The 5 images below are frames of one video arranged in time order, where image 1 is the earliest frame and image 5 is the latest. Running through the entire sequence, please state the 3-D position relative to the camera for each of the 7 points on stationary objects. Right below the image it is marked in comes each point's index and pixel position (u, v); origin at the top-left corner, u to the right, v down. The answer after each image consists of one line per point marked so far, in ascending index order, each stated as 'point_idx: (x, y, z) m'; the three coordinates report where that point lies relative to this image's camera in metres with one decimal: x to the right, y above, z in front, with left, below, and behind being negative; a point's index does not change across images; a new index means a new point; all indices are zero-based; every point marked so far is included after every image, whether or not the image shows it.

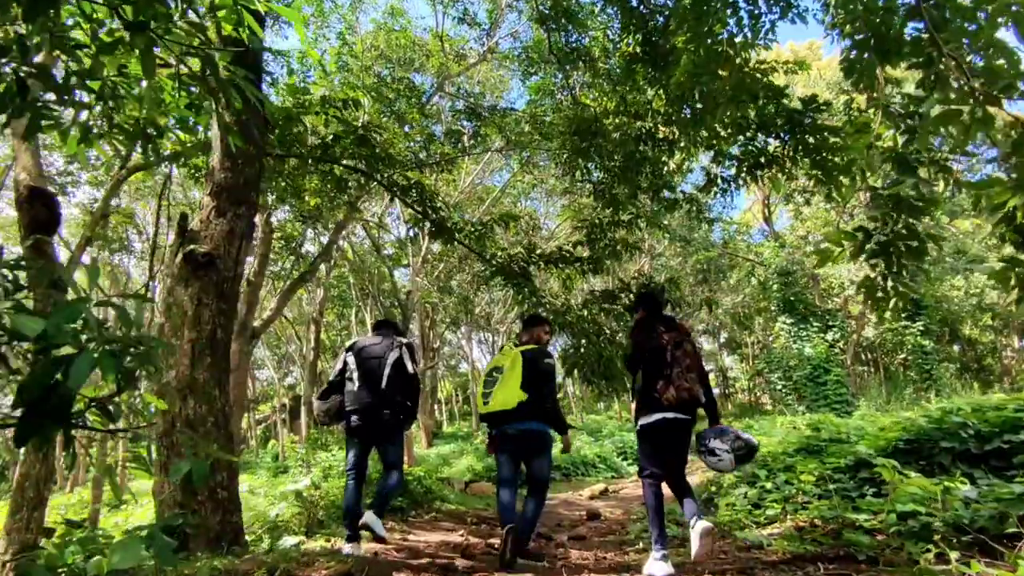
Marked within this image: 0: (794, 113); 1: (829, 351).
0: (+2.5, +1.5, +6.2) m
1: (+8.1, -1.6, +17.9) m
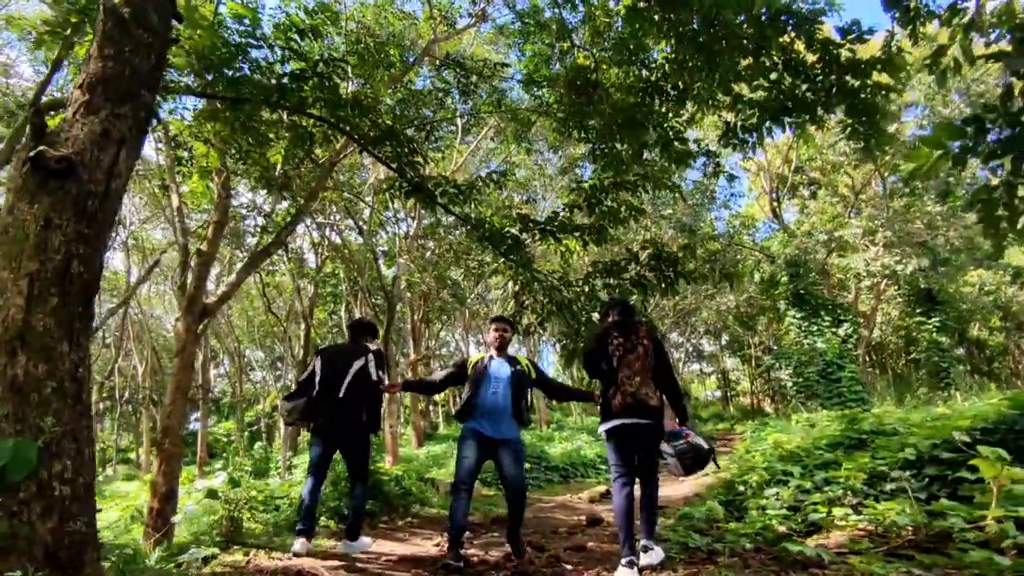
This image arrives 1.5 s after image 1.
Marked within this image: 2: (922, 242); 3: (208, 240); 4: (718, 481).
0: (+2.4, +1.8, +5.3) m
1: (+7.9, -1.4, +17.0) m
2: (+9.9, +1.1, +16.9) m
3: (-3.0, +0.5, +6.9) m
4: (+2.6, -2.4, +8.5) m
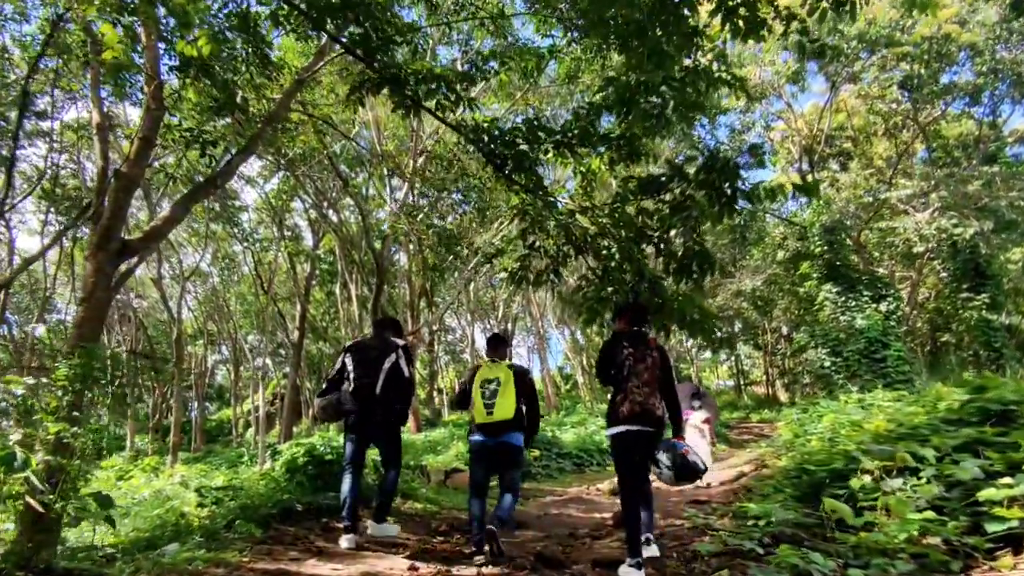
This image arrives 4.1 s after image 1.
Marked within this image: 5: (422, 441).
0: (+2.4, +2.3, +3.7) m
1: (+8.1, -0.8, +15.4) m
2: (+10.0, +1.7, +15.2) m
3: (-2.9, +1.0, +5.4) m
4: (+2.6, -1.8, +7.0) m
5: (-1.9, -3.2, +15.0) m
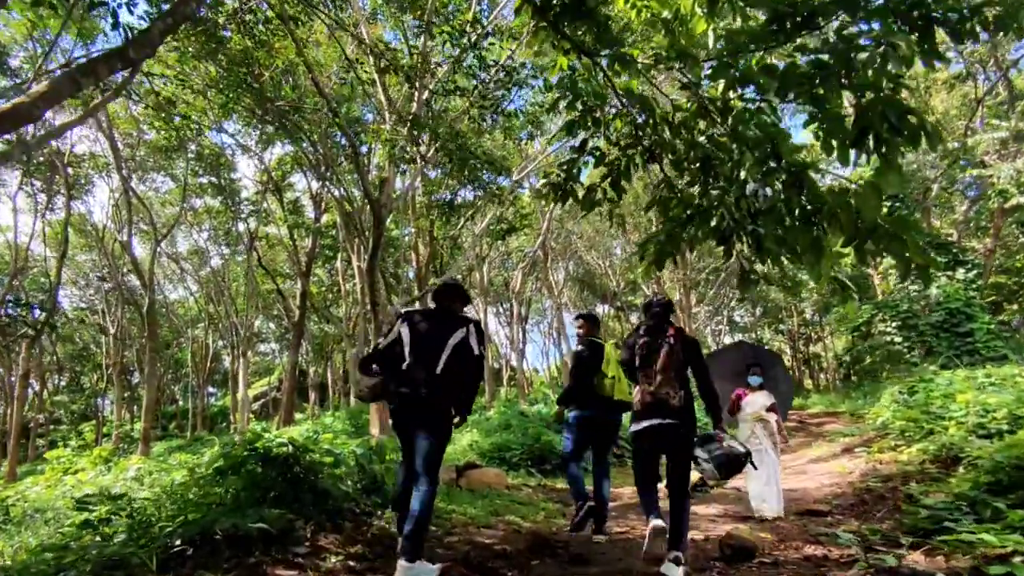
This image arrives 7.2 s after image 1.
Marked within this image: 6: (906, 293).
0: (+2.6, +2.7, +1.8) m
1: (+8.5, -0.1, +13.4) m
2: (+10.4, +2.4, +13.2) m
3: (-2.7, +1.5, +3.5) m
4: (+2.9, -1.3, +5.2) m
5: (-1.5, -2.6, +13.2) m
6: (+7.7, -0.1, +13.9) m
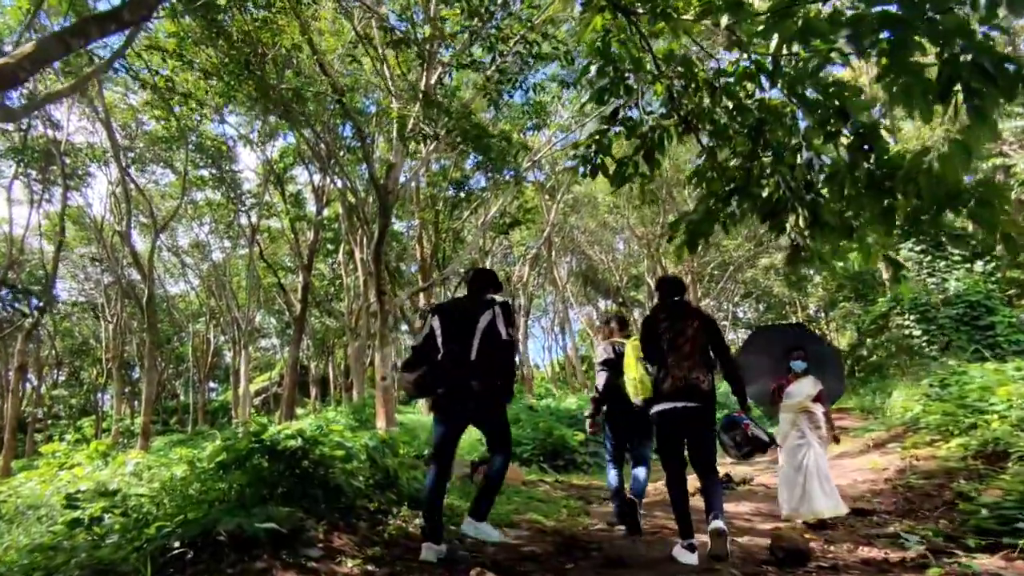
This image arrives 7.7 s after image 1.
0: (+2.8, +2.8, +1.5) m
1: (+8.6, 0.0, +13.1) m
2: (+10.6, +2.5, +12.8) m
3: (-2.5, +1.6, +3.2) m
4: (+3.0, -1.2, +4.9) m
5: (-1.4, -2.5, +12.9) m
6: (+7.8, 0.0, +13.6) m
